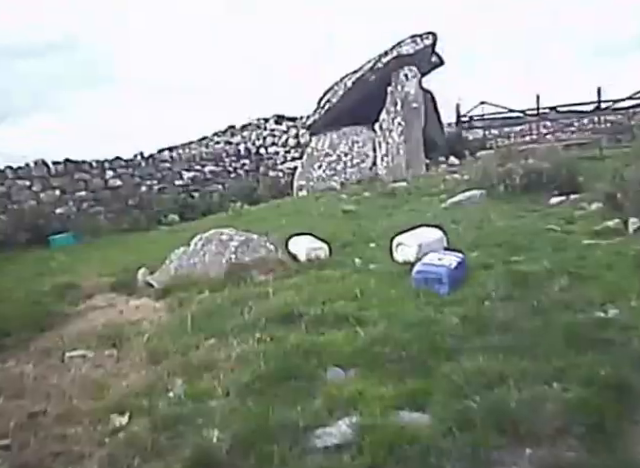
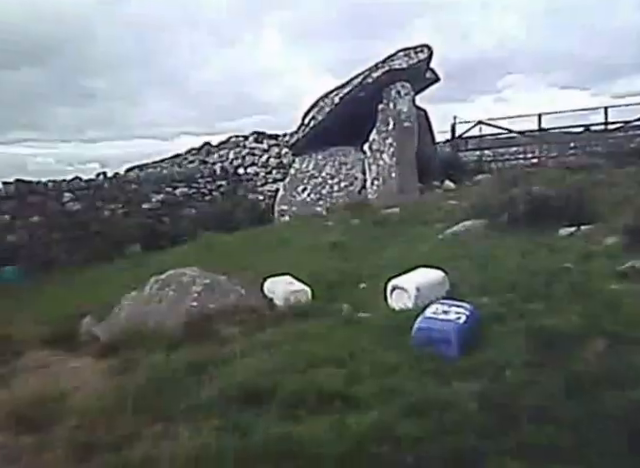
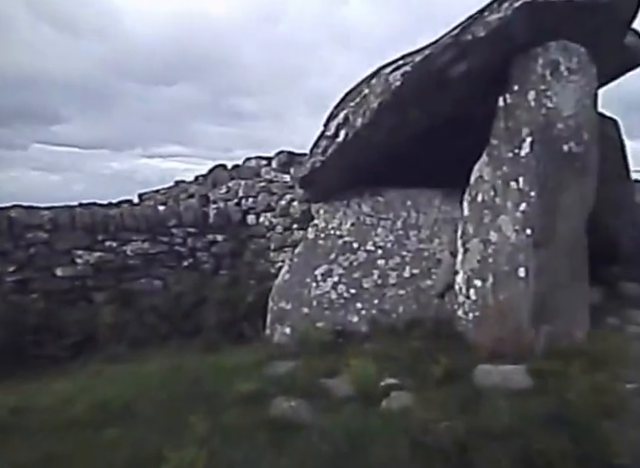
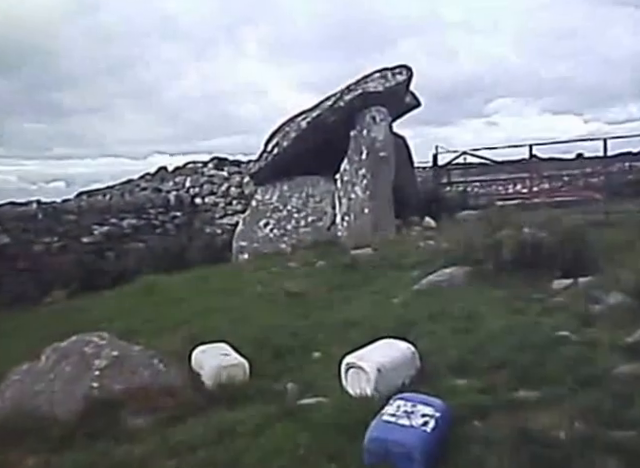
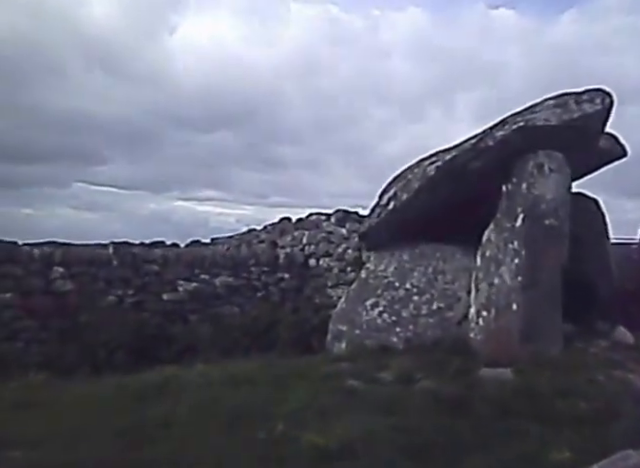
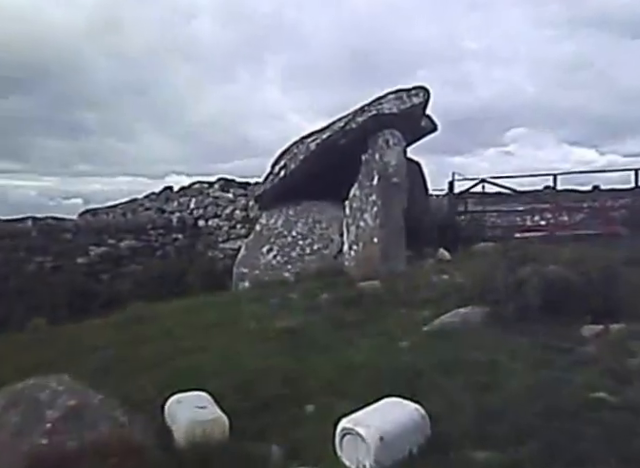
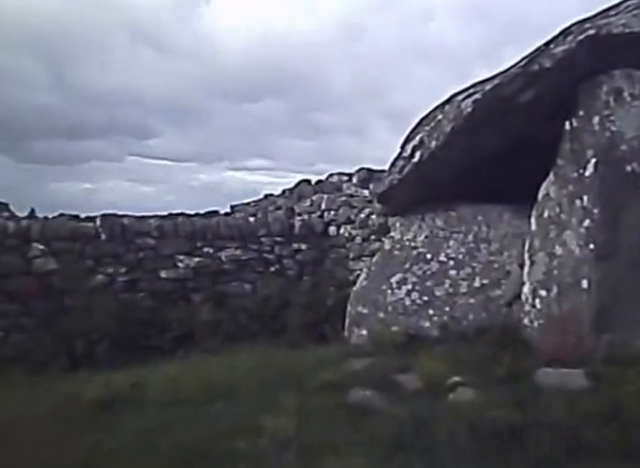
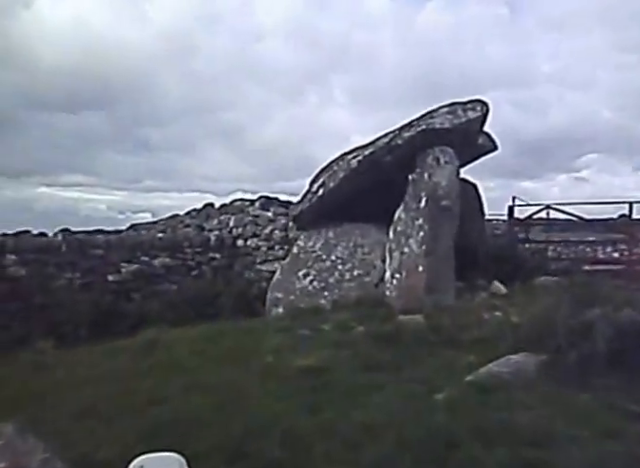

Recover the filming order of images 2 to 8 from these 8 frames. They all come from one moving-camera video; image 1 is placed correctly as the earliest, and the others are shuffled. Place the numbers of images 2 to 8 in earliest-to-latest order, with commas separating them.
2, 4, 6, 8, 5, 7, 3
